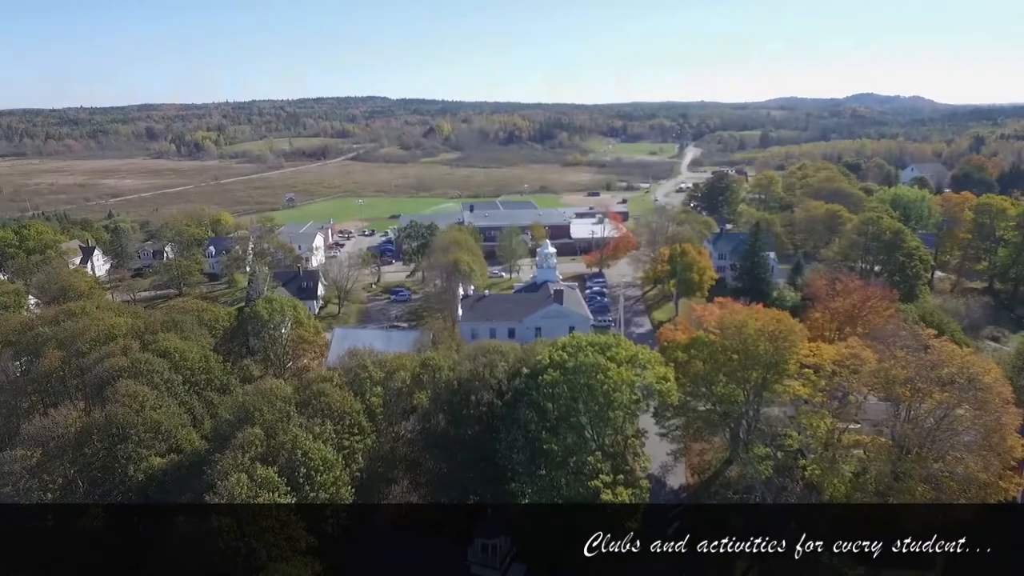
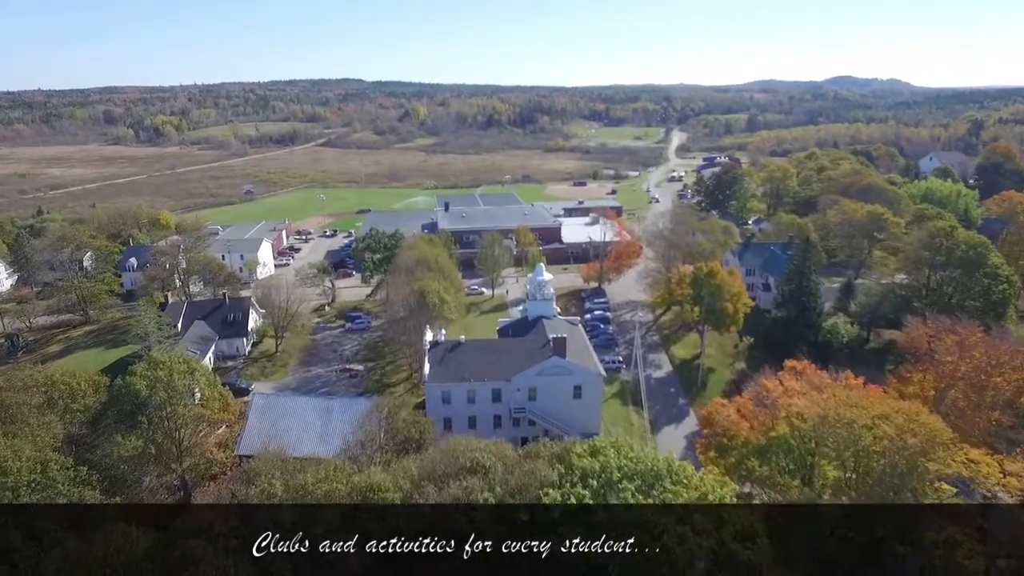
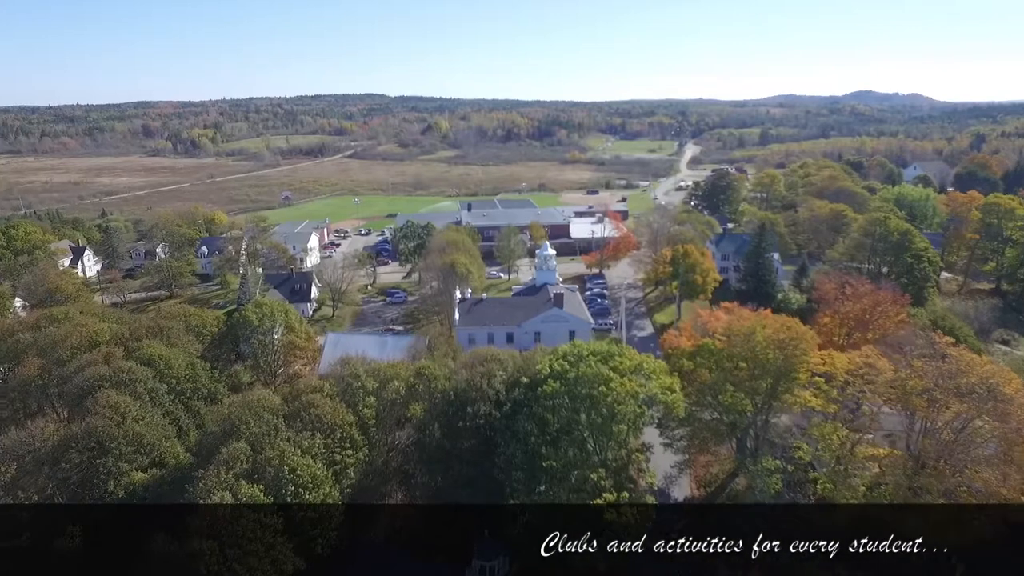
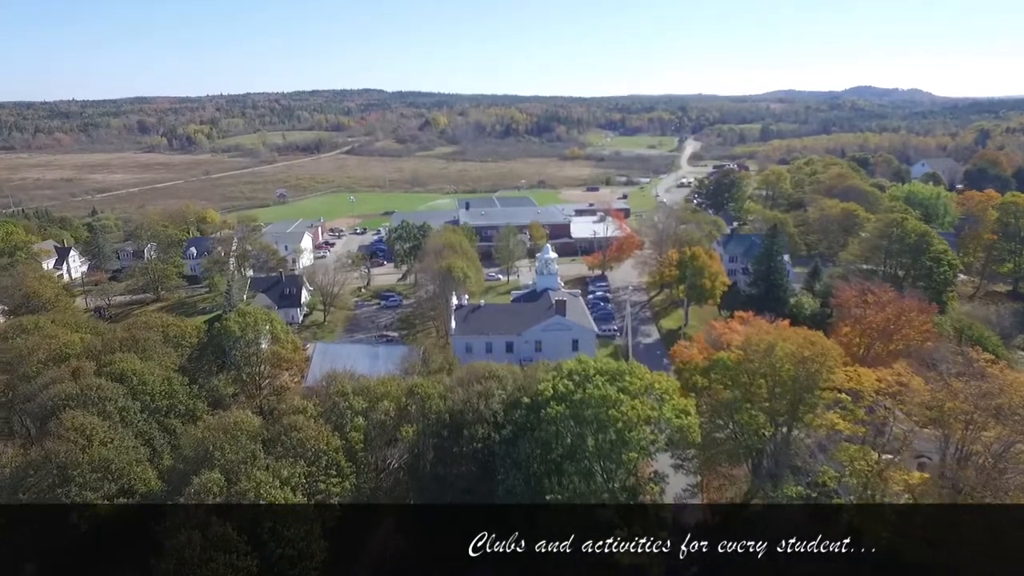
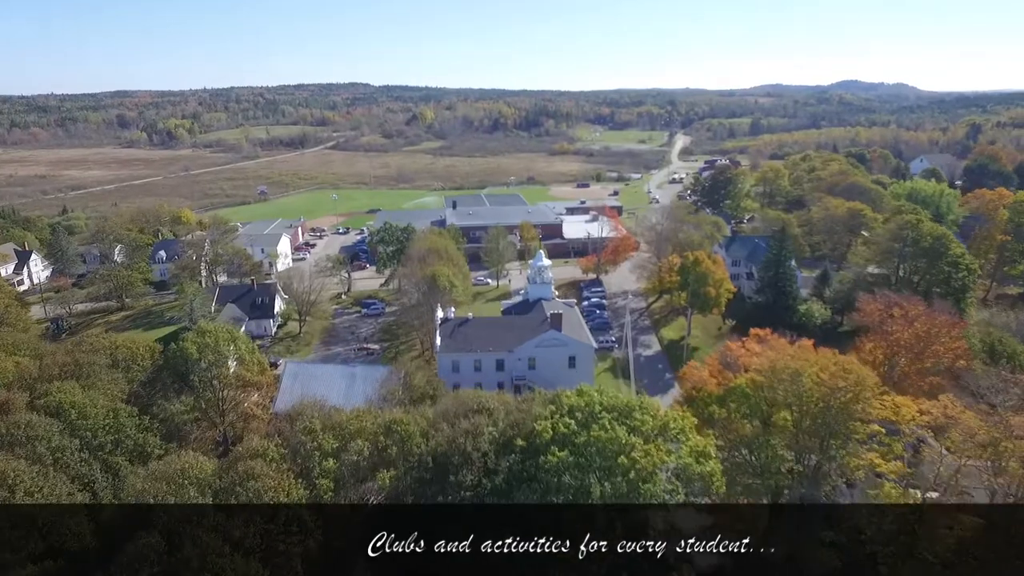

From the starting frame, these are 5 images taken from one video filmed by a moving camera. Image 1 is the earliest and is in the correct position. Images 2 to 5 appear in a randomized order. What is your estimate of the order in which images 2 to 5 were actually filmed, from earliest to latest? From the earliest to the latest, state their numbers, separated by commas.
3, 4, 5, 2
